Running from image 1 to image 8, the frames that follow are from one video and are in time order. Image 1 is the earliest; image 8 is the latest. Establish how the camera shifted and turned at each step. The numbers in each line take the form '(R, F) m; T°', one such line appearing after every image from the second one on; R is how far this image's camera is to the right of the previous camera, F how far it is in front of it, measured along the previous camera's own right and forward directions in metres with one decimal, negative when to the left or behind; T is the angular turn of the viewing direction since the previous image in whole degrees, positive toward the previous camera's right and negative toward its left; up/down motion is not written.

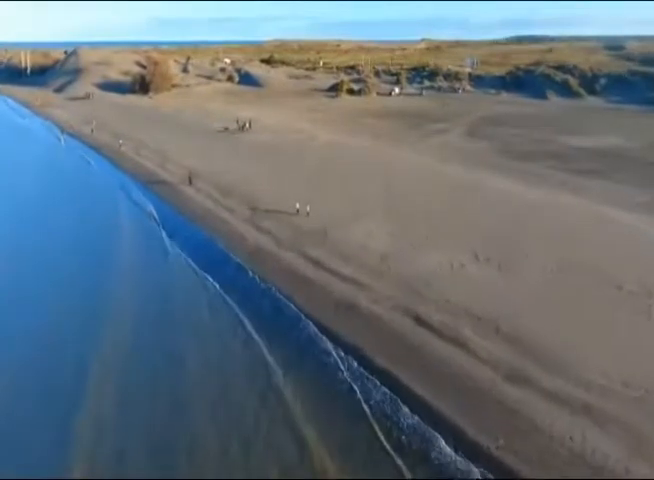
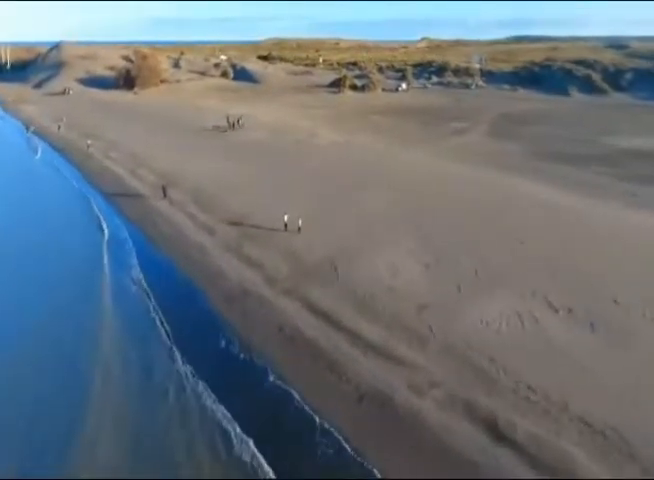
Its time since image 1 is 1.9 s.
(-0.6, +6.7) m; 0°
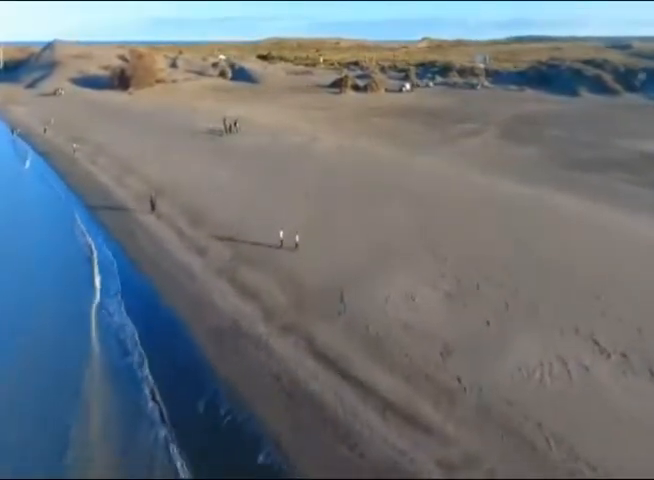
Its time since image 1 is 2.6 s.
(-0.2, +2.5) m; 0°
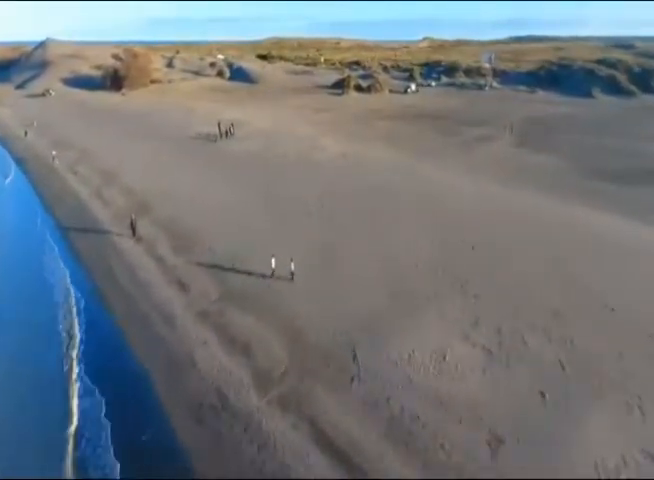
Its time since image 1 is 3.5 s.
(-0.3, +3.2) m; 0°
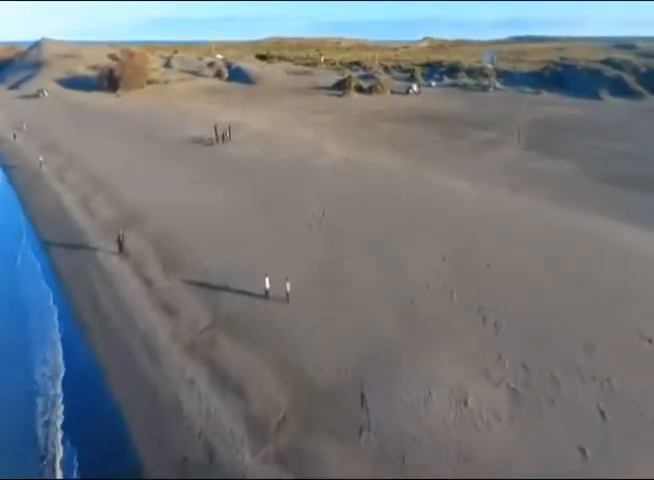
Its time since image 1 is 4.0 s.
(-0.1, +1.6) m; 0°
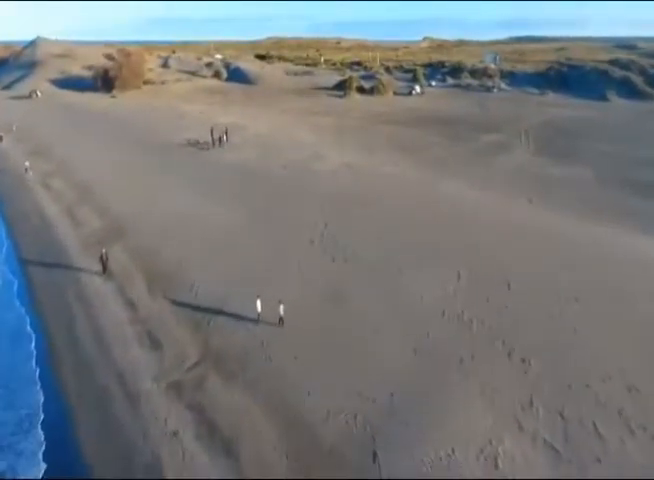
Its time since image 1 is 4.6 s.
(-0.2, +1.7) m; 0°
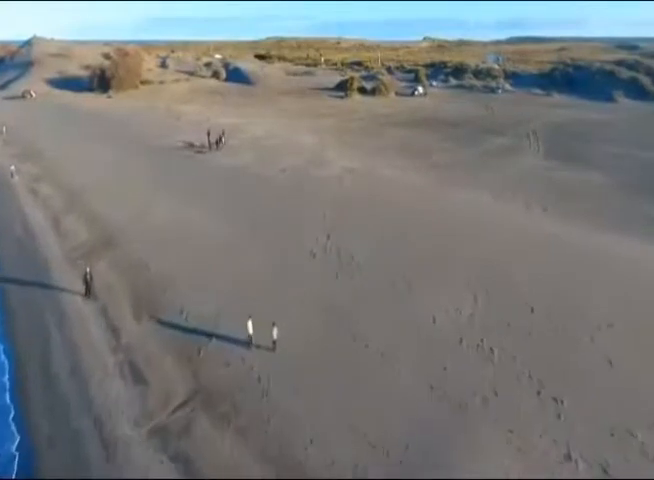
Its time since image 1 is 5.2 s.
(-0.2, +1.4) m; 0°
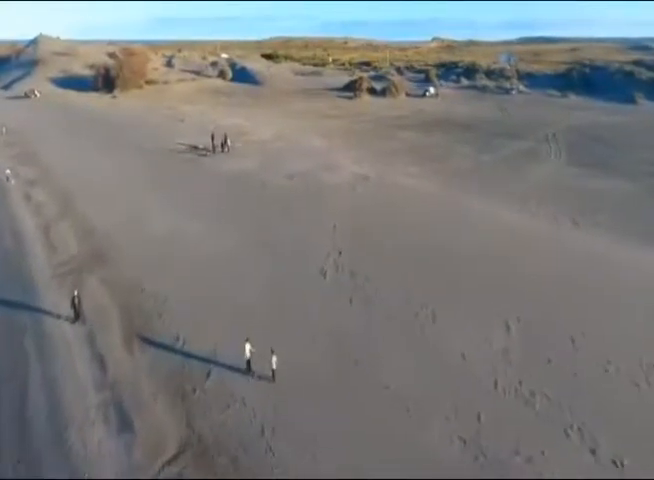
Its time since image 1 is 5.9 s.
(-0.3, +1.7) m; -1°
